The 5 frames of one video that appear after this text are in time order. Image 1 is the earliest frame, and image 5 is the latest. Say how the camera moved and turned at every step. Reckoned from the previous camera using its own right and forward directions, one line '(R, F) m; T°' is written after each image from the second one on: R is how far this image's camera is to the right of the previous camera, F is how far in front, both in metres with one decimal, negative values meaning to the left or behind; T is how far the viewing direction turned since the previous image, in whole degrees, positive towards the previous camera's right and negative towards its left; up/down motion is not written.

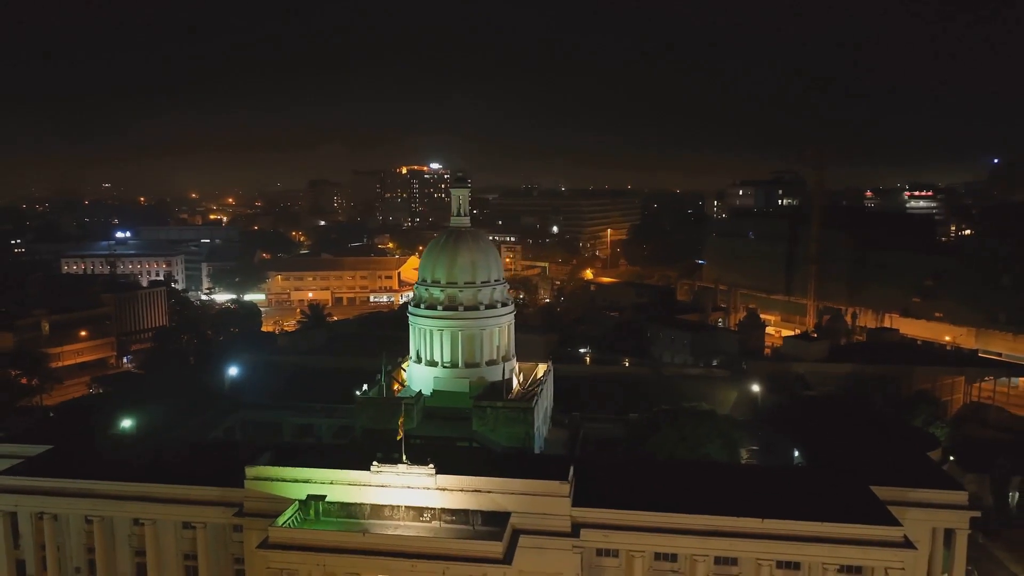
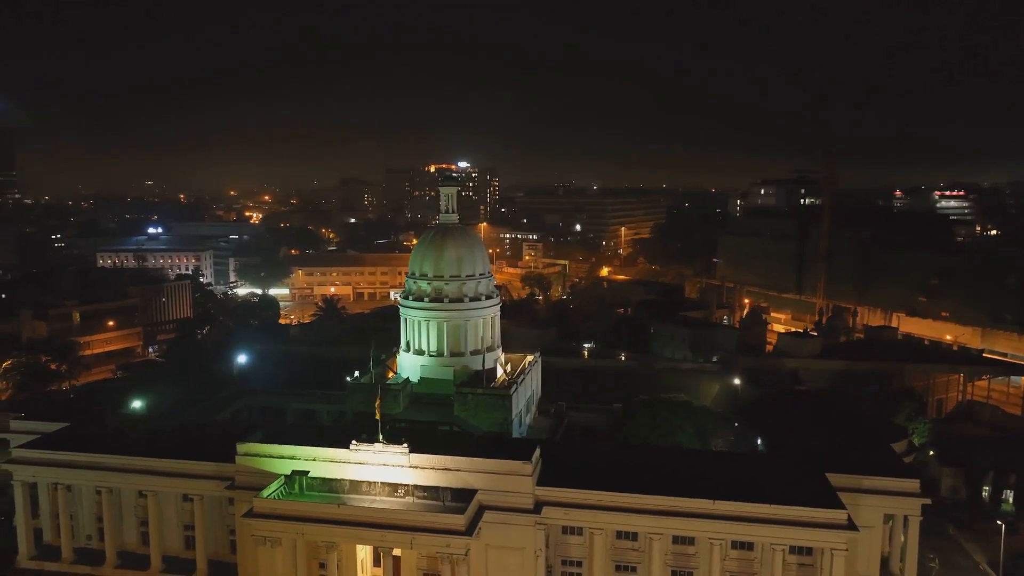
(+2.8, -2.0) m; -2°
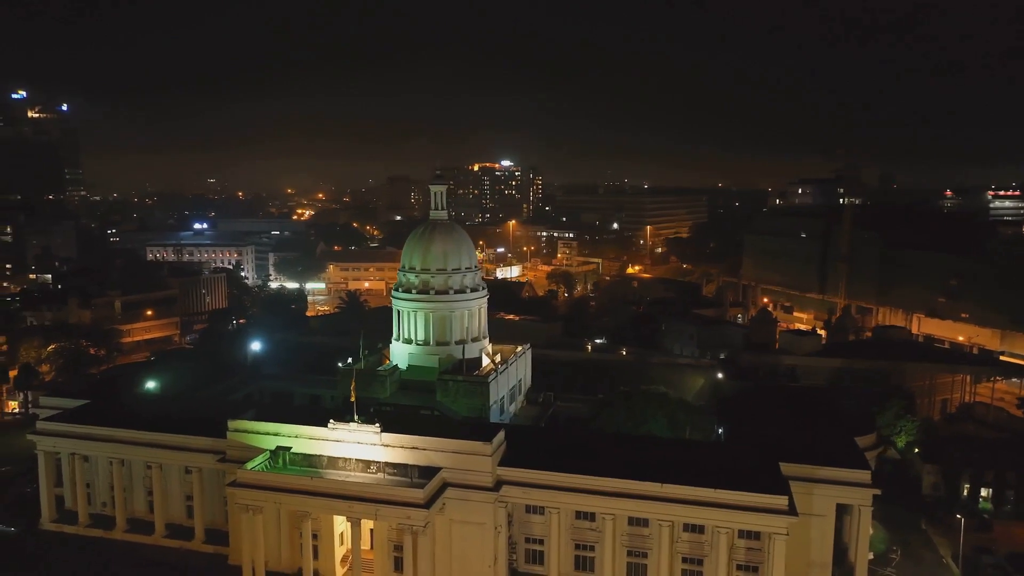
(+4.0, -1.9) m; -4°
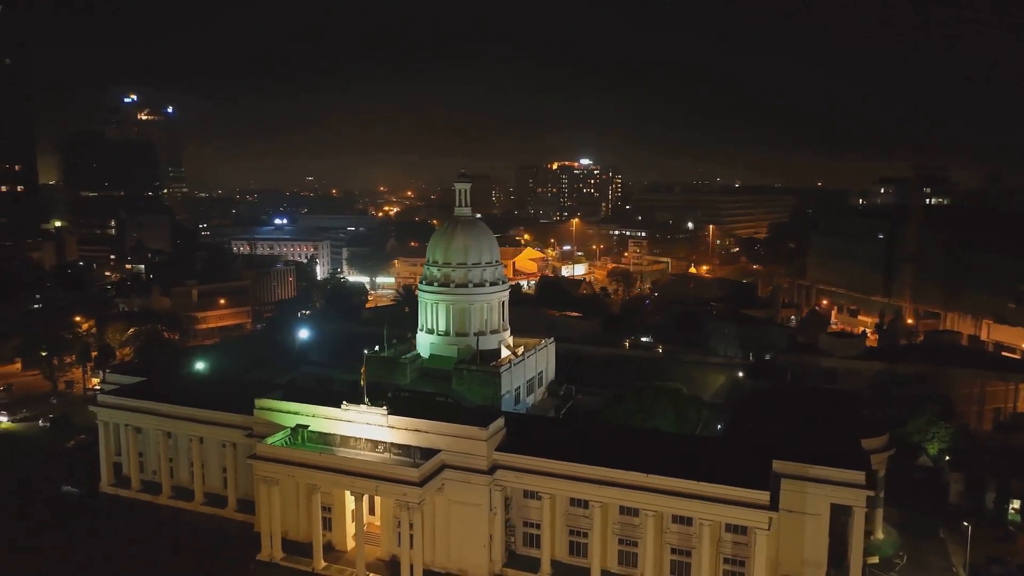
(+4.2, -1.3) m; -7°
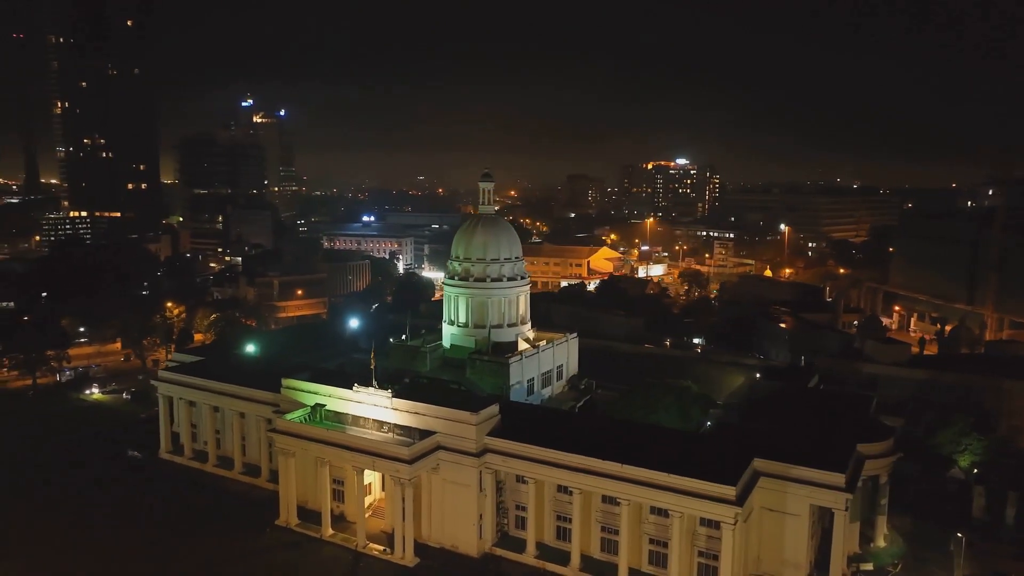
(+5.6, -1.5) m; -8°
